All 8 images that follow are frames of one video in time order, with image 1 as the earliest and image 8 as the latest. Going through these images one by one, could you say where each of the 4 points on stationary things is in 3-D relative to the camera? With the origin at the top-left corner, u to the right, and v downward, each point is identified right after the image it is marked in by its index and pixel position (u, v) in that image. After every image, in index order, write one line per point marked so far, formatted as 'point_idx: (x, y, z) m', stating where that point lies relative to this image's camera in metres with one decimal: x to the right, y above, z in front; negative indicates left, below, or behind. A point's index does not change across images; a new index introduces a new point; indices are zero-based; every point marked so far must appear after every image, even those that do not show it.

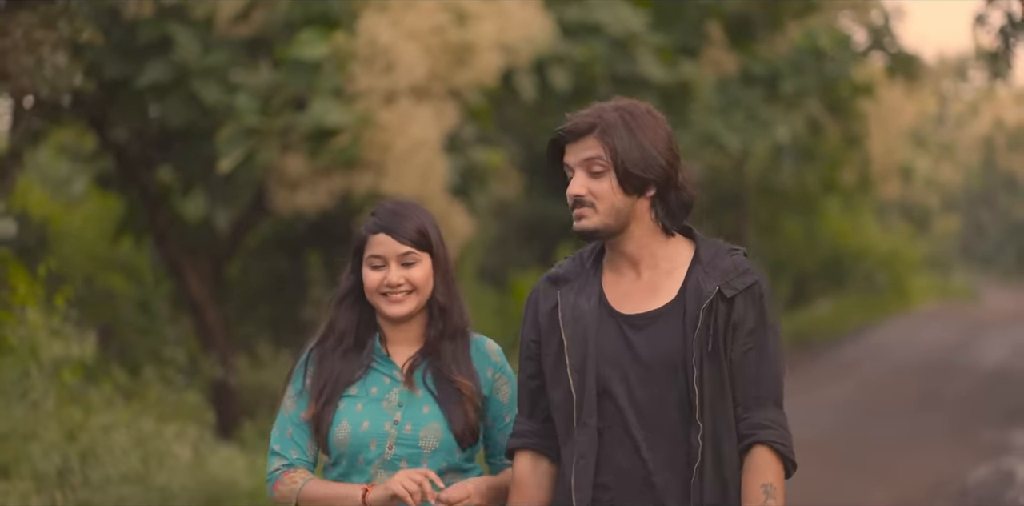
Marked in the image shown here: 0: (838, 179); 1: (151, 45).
0: (+3.7, +0.9, +17.8) m
1: (-2.1, +1.2, +9.2) m
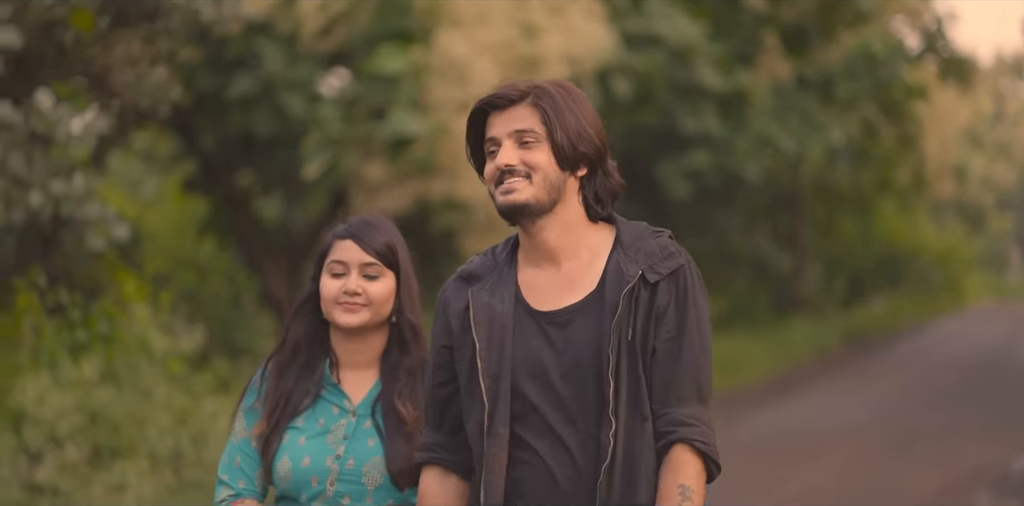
0: (+4.4, +0.9, +18.2) m
1: (-1.7, +1.2, +9.8) m
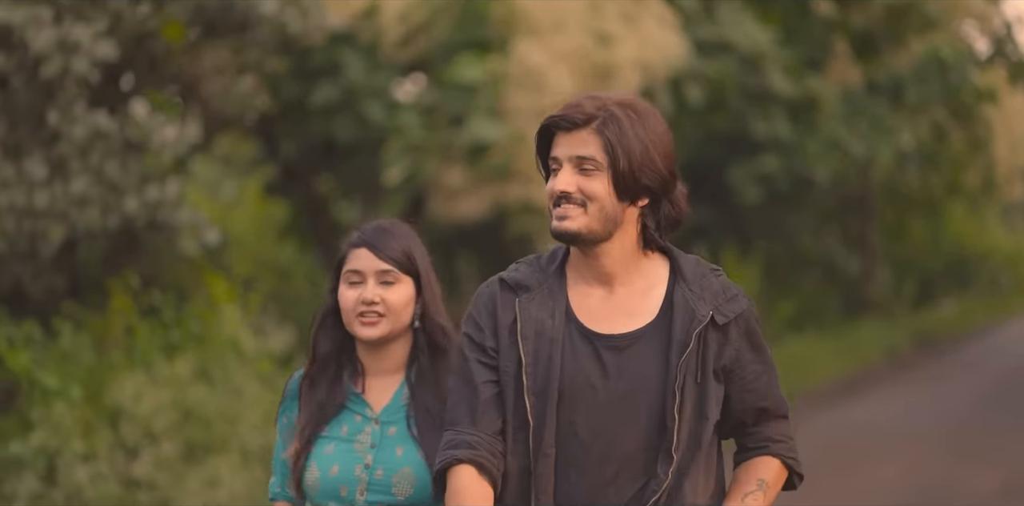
0: (+5.2, +0.8, +18.3) m
1: (-1.2, +1.2, +10.1) m
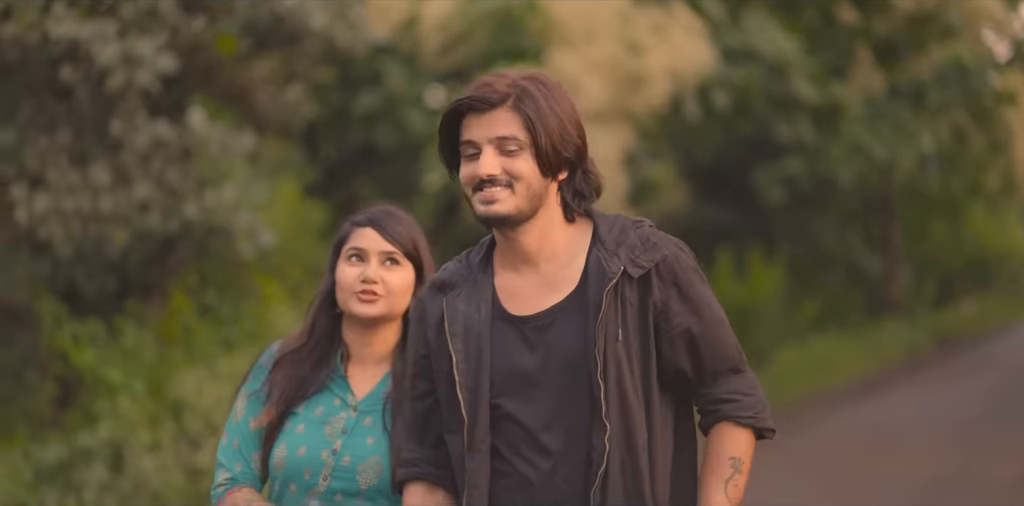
0: (+5.5, +0.8, +18.6) m
1: (-1.0, +1.2, +10.5) m
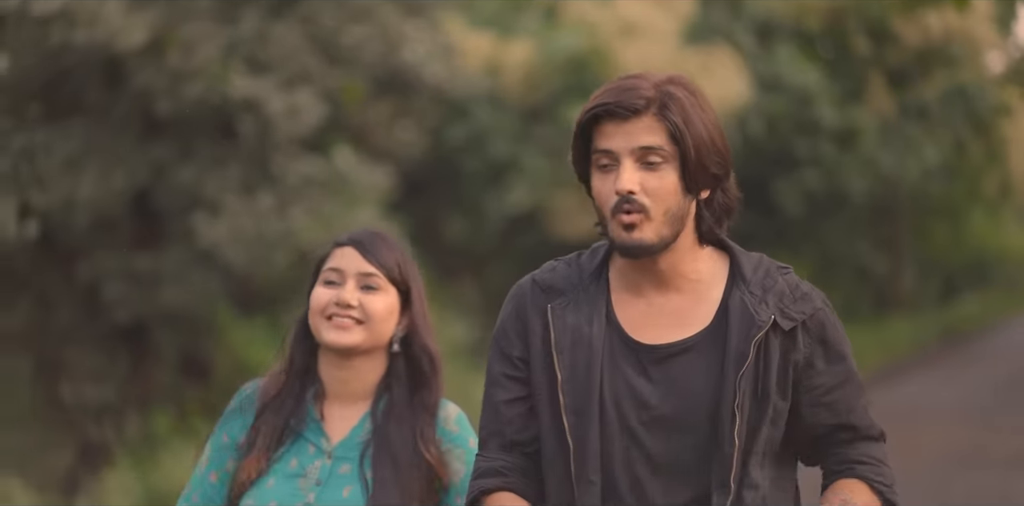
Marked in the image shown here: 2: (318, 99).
0: (+6.1, +0.8, +20.5) m
1: (-0.4, +1.1, +12.4) m
2: (-1.3, +1.0, +10.3) m
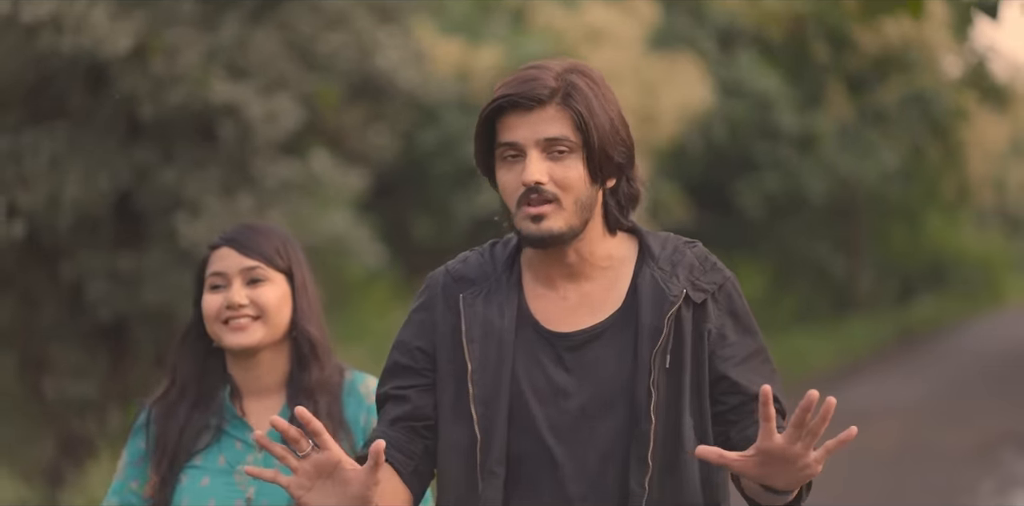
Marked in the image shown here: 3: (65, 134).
0: (+5.6, +0.8, +21.0) m
1: (-0.7, +1.1, +12.7) m
2: (-1.5, +1.0, +10.7) m
3: (-2.9, +0.8, +10.4) m
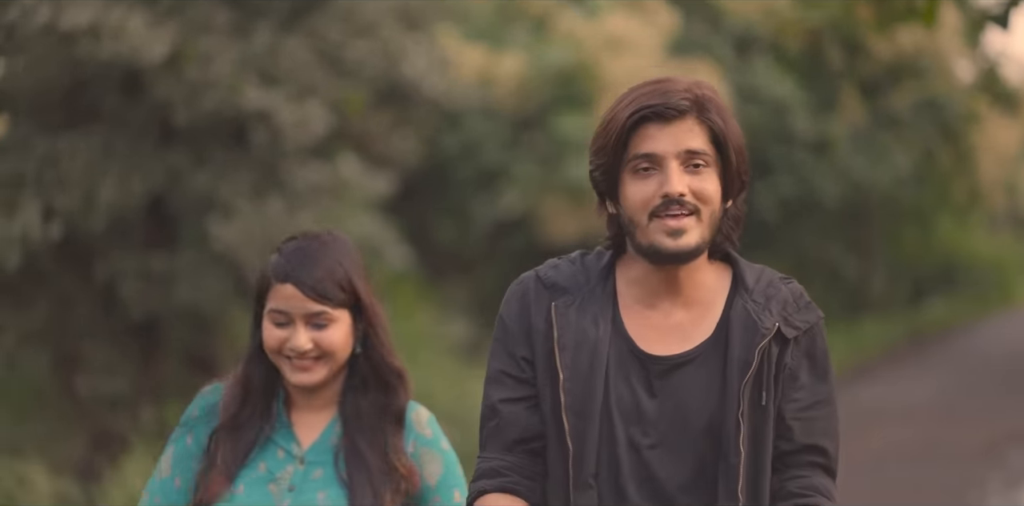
0: (+5.9, +0.7, +21.2) m
1: (-0.5, +1.1, +13.0) m
2: (-1.3, +1.0, +11.0) m
3: (-2.8, +0.8, +10.7) m
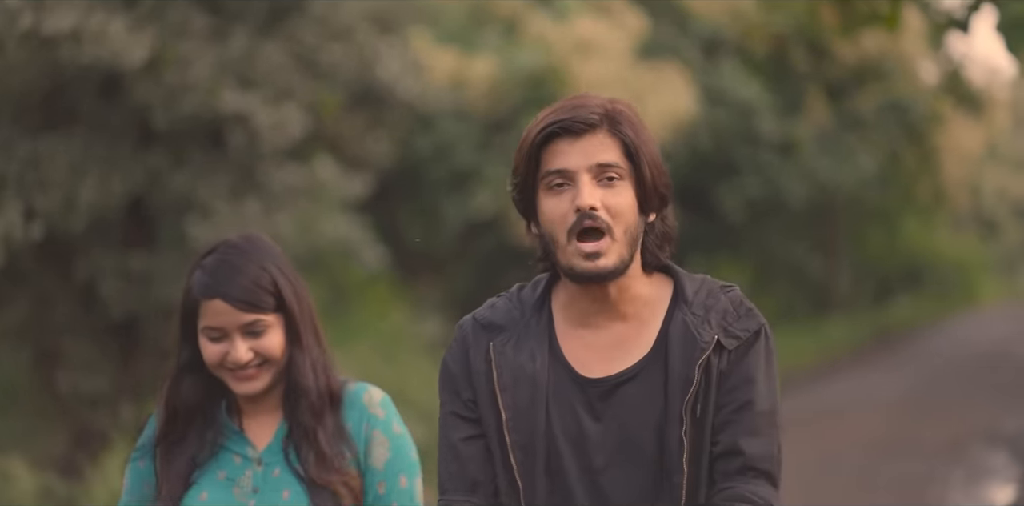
0: (+5.5, +0.7, +21.6) m
1: (-0.7, +1.1, +13.3) m
2: (-1.5, +1.0, +11.2) m
3: (-2.9, +0.8, +10.9) m
